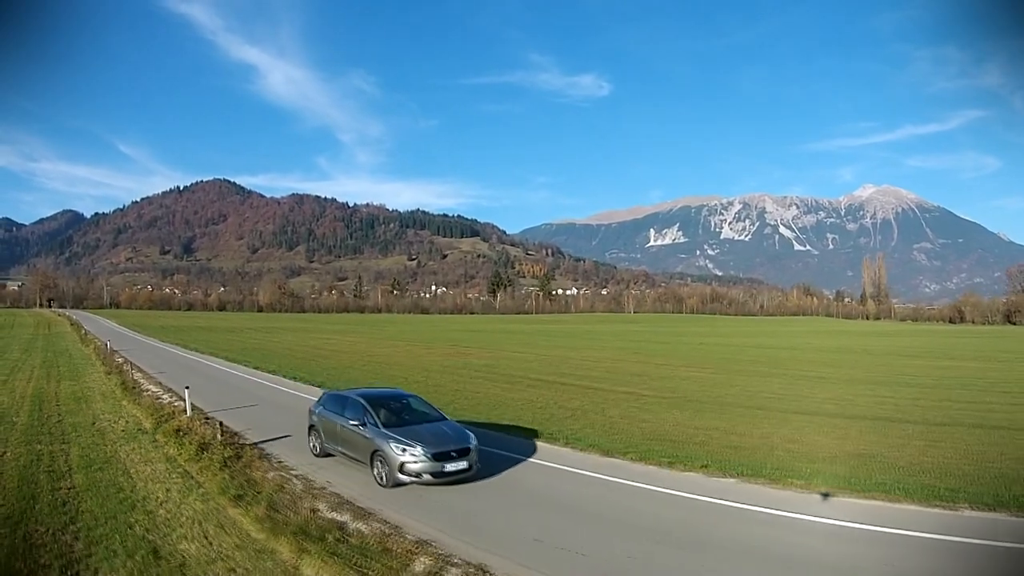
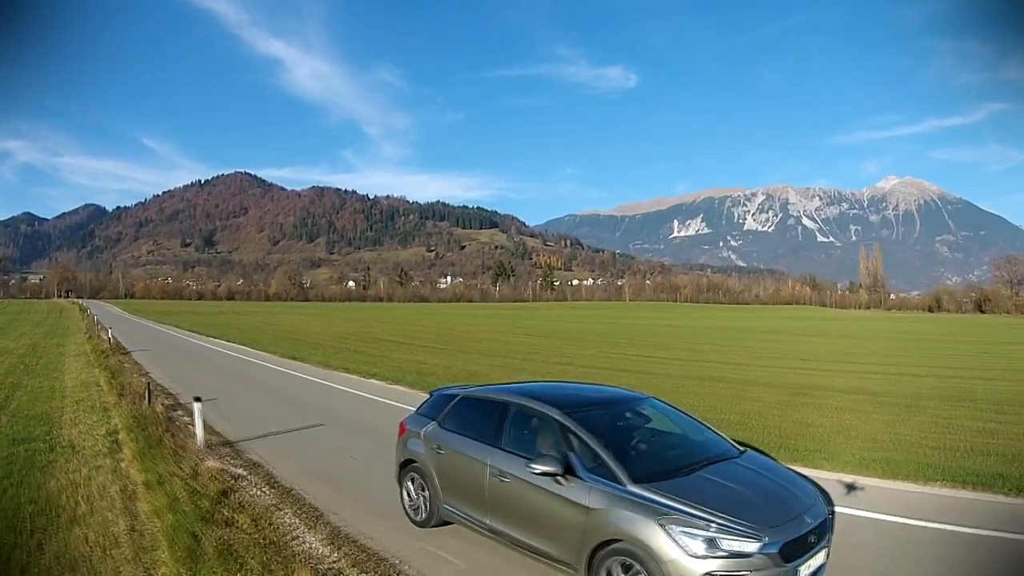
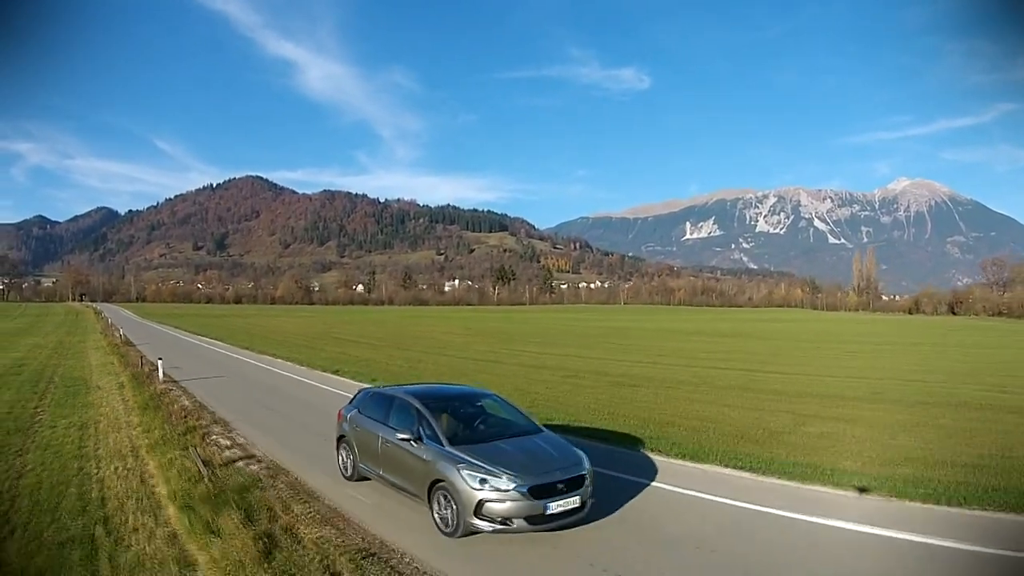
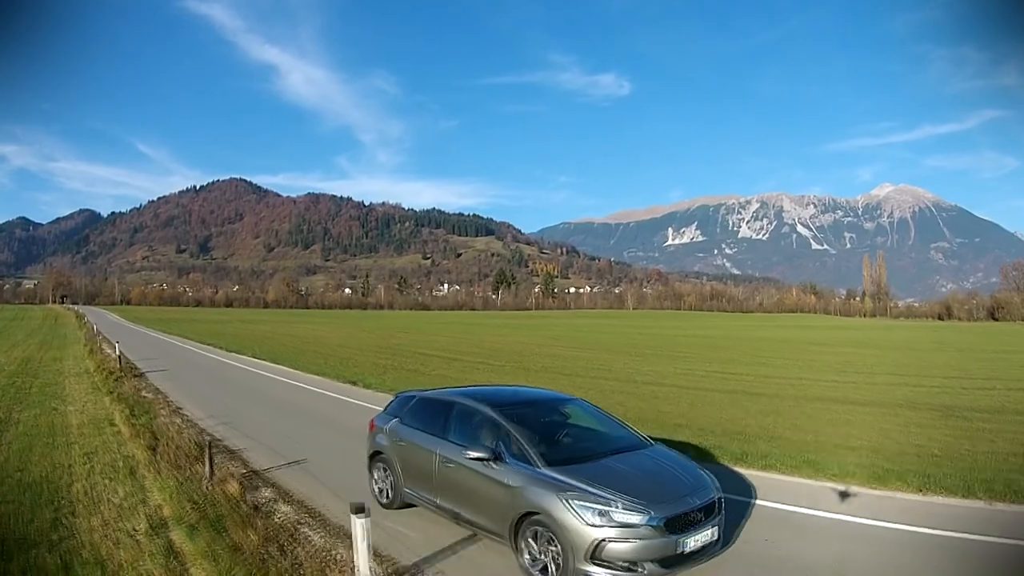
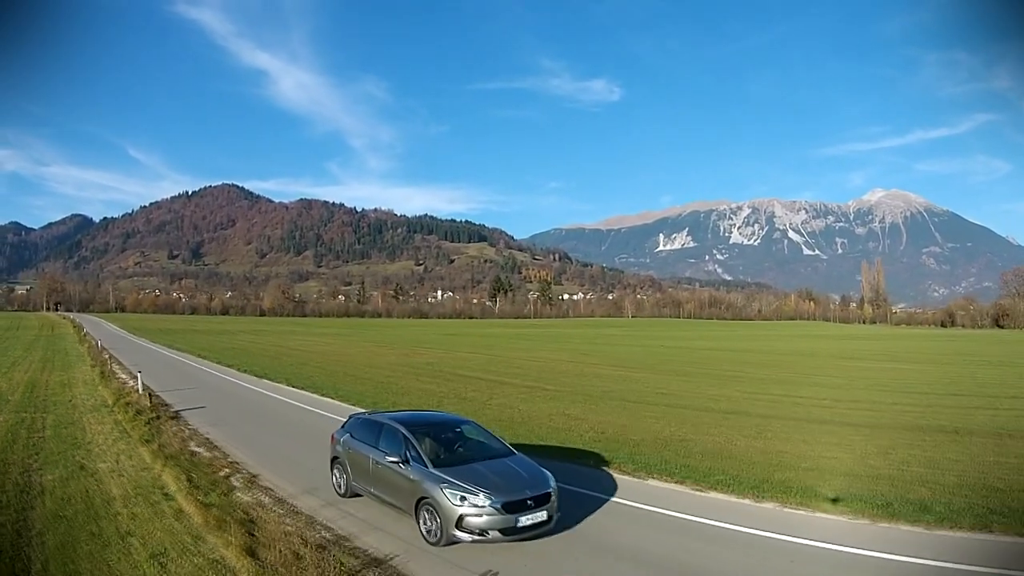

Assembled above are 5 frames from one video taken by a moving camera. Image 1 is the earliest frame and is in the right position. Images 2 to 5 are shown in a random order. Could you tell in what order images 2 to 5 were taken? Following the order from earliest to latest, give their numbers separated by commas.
5, 4, 2, 3
